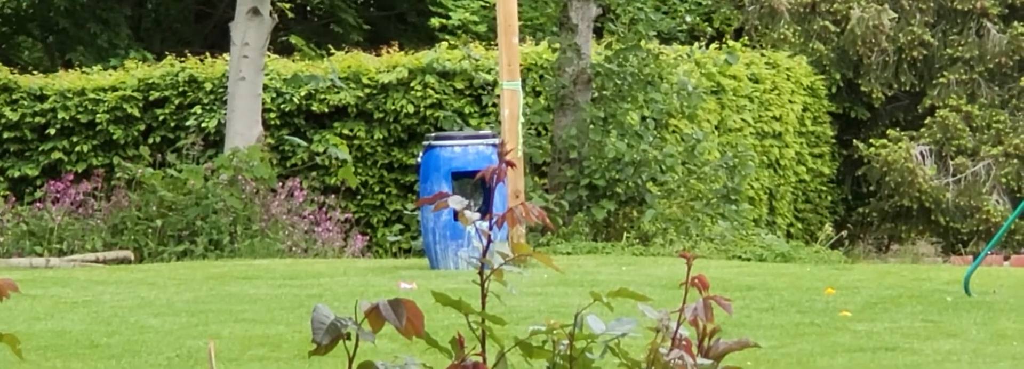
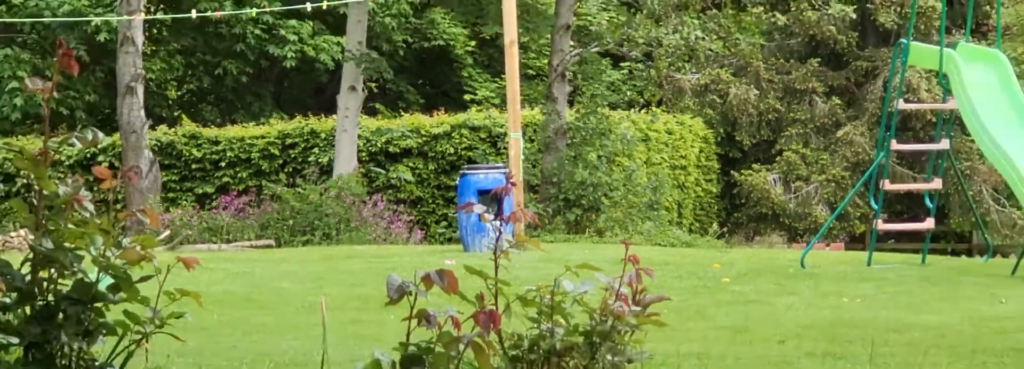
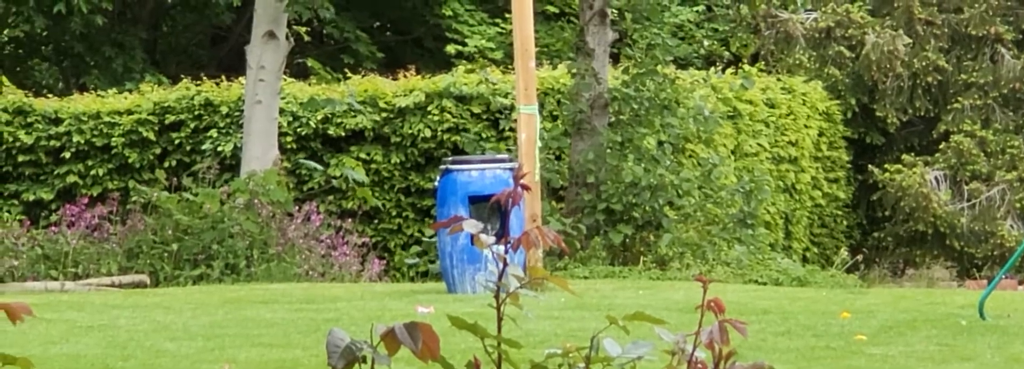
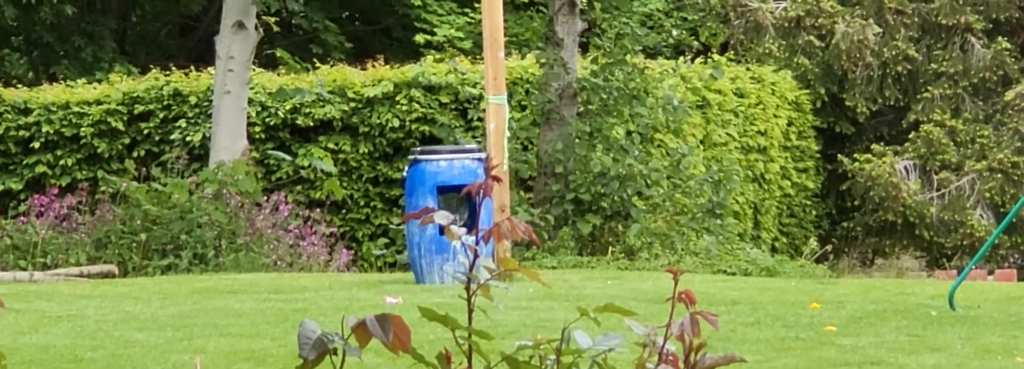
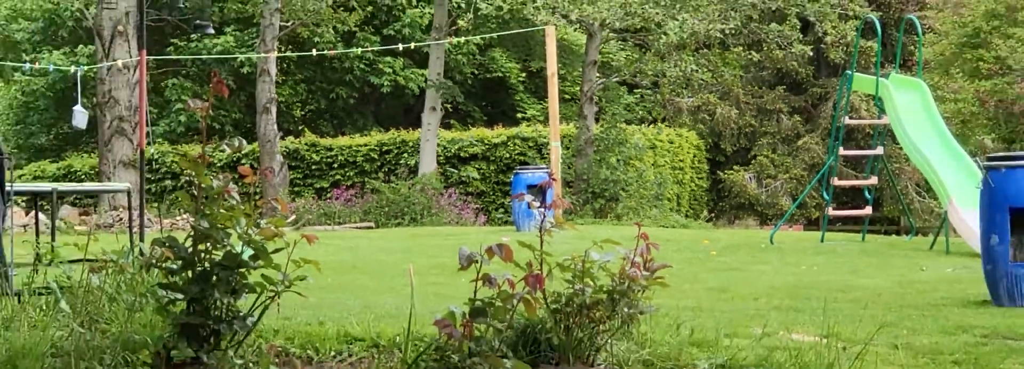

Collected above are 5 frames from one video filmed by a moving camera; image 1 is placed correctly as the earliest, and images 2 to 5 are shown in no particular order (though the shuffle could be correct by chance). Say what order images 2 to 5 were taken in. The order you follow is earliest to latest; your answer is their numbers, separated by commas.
4, 3, 2, 5
